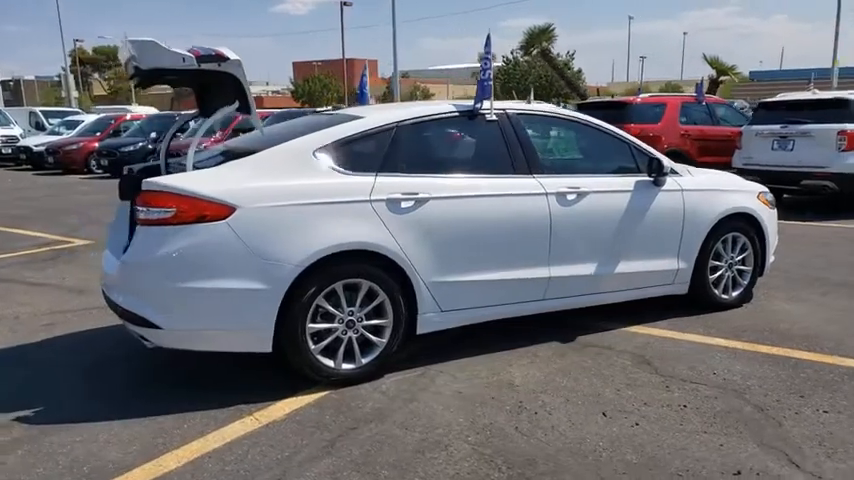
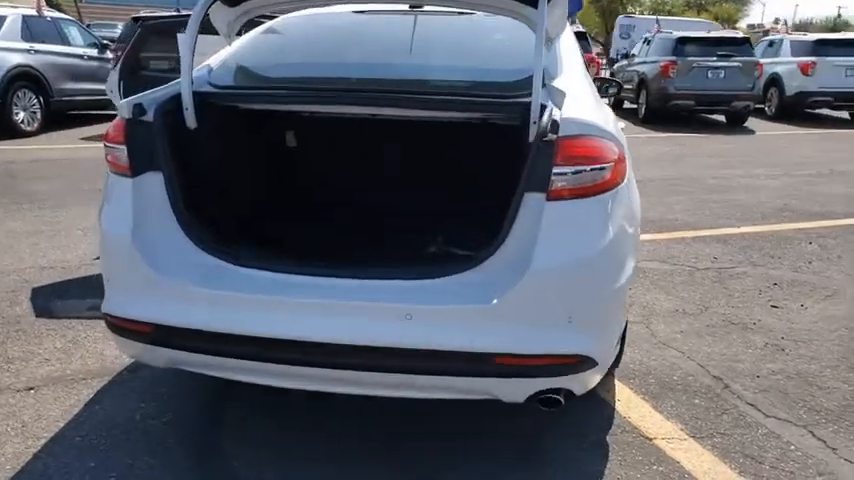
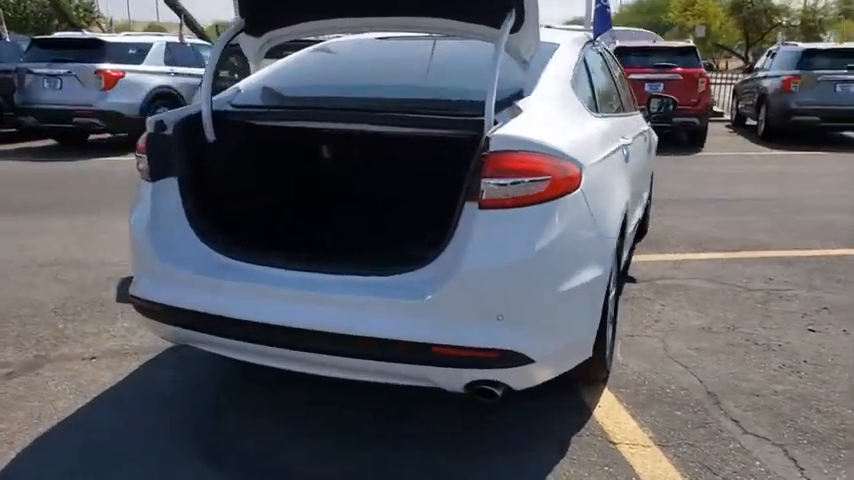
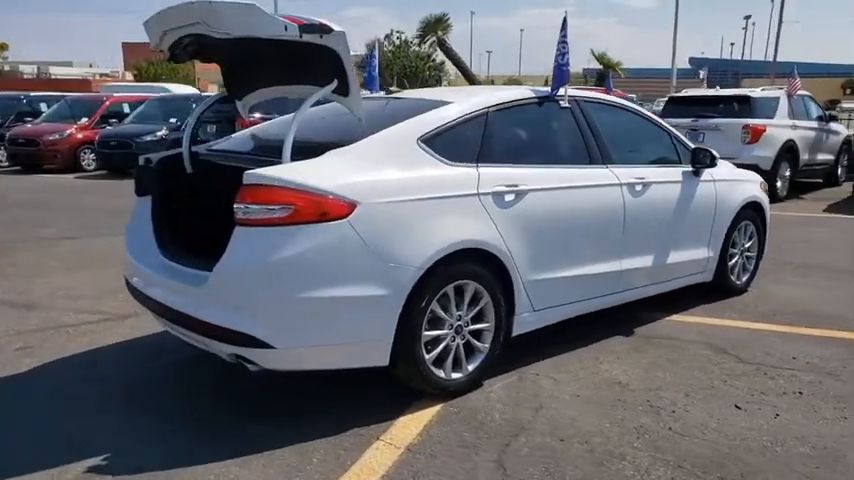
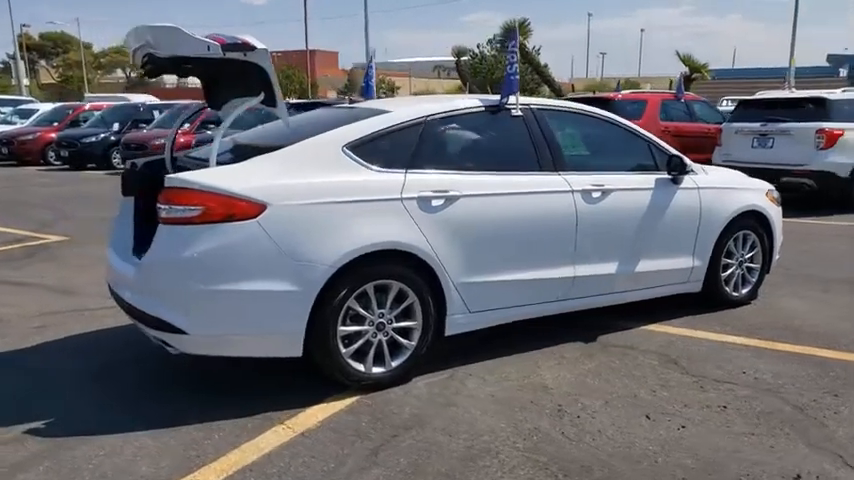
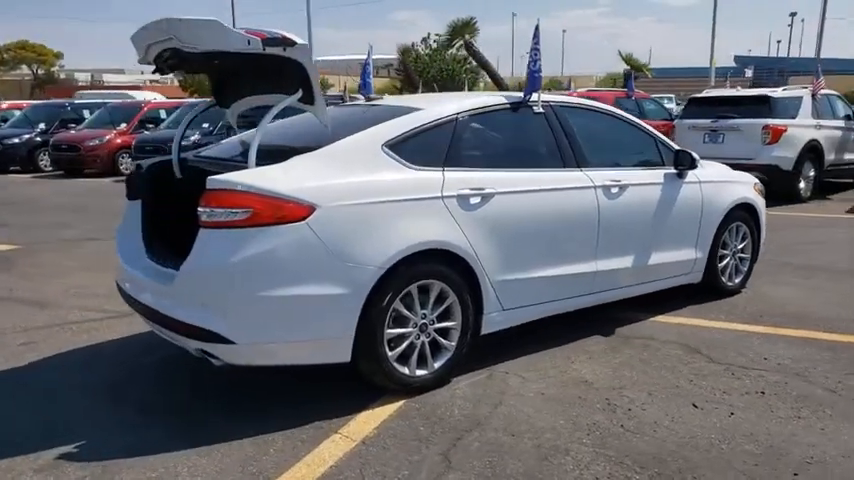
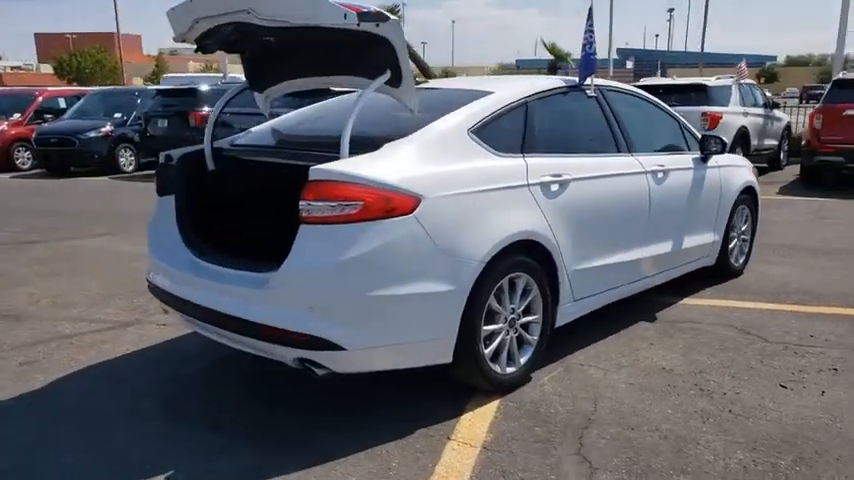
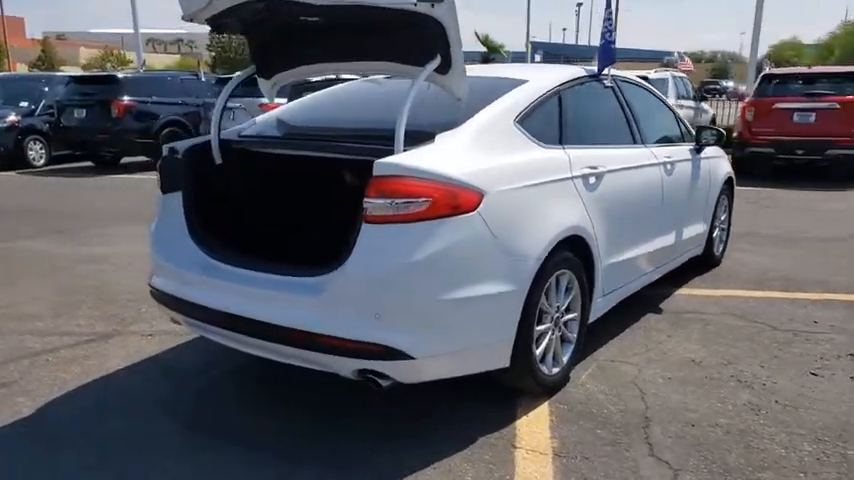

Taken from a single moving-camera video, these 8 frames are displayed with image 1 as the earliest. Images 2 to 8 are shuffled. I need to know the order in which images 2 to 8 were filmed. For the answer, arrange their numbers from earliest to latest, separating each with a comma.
5, 6, 4, 7, 8, 3, 2
